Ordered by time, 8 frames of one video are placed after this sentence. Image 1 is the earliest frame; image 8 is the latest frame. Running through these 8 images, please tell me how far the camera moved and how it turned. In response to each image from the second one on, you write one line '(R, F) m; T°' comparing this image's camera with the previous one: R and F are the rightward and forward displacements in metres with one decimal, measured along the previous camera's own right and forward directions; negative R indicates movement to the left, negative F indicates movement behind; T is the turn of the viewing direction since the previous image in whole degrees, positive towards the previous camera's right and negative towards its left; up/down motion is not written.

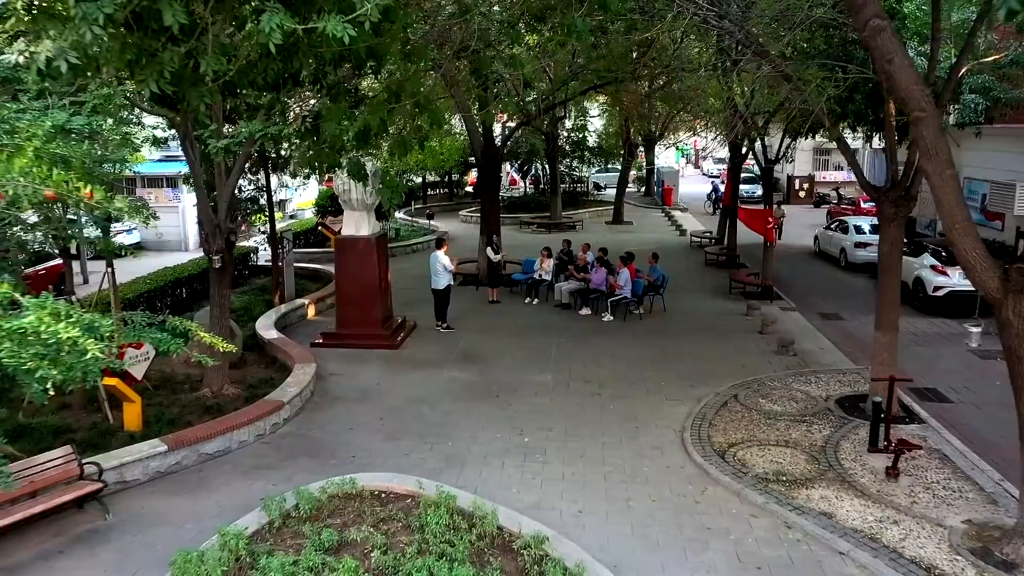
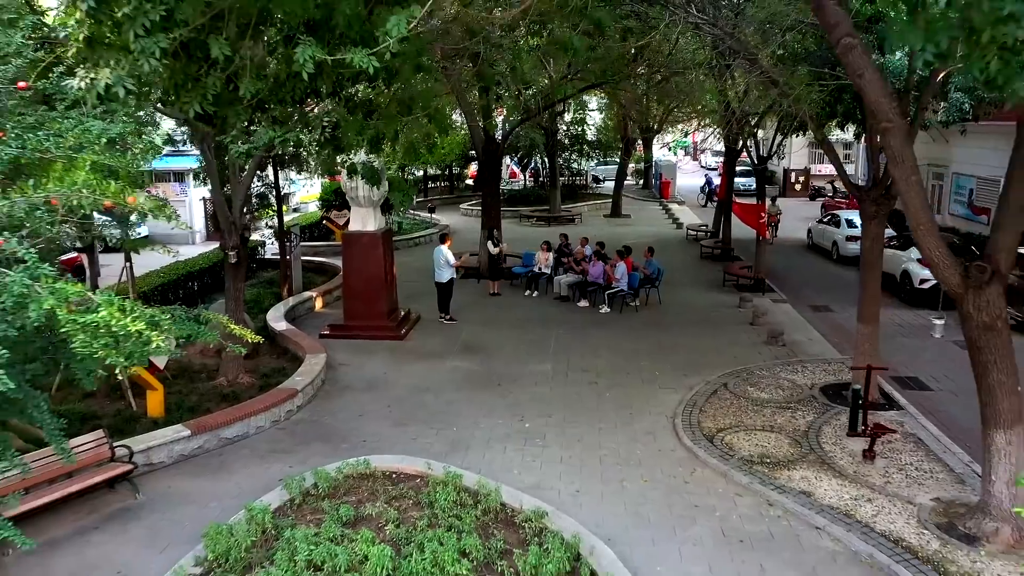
(0.0, -0.4) m; 0°
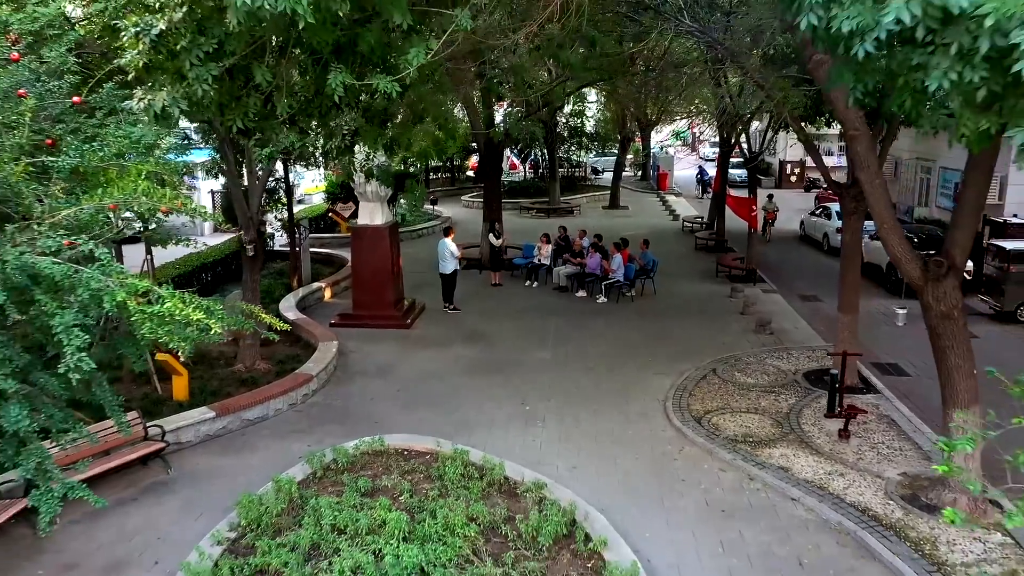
(0.0, -0.5) m; 0°
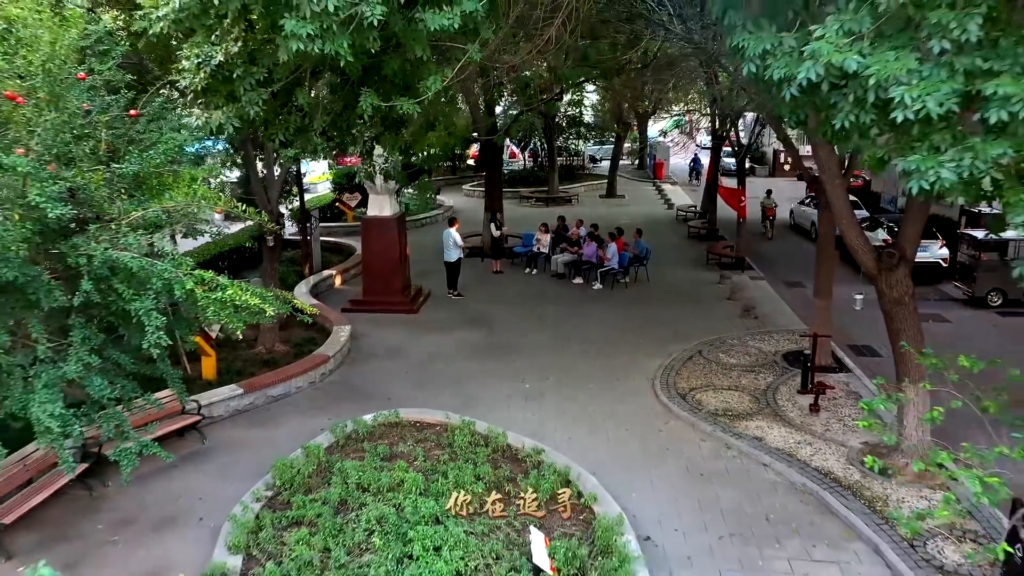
(0.0, -0.7) m; 0°
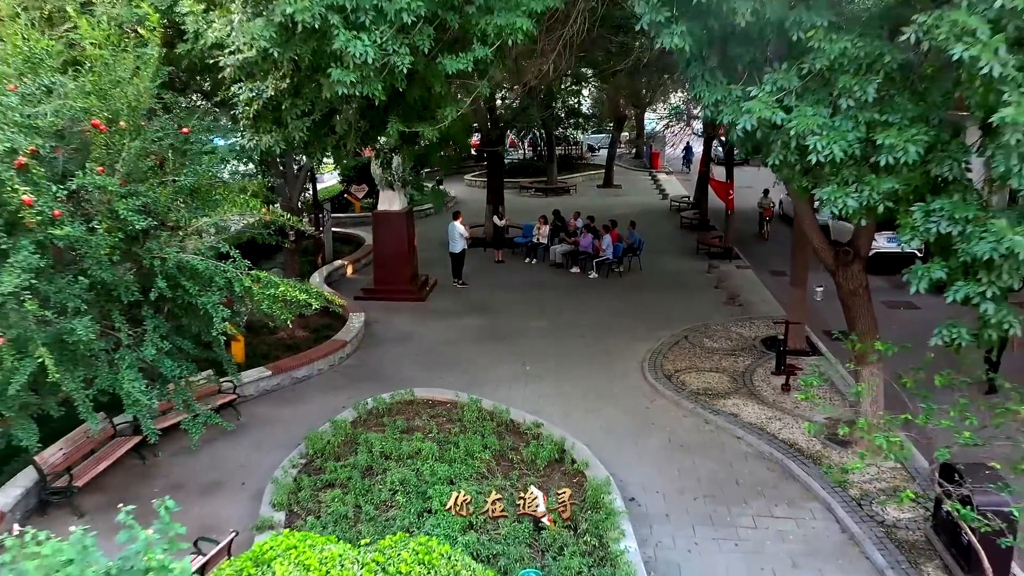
(0.0, -0.9) m; 0°
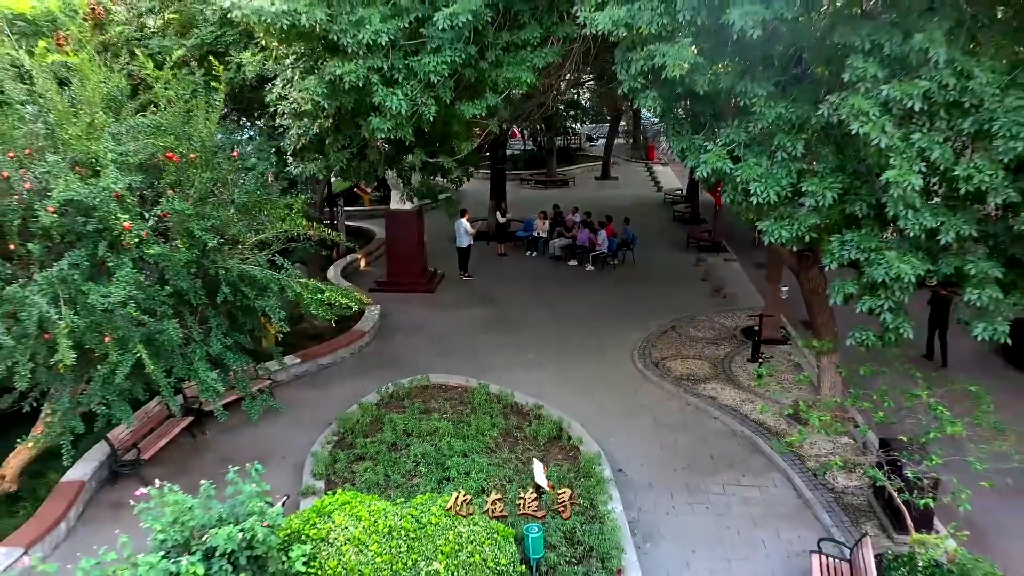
(0.0, -1.1) m; 0°
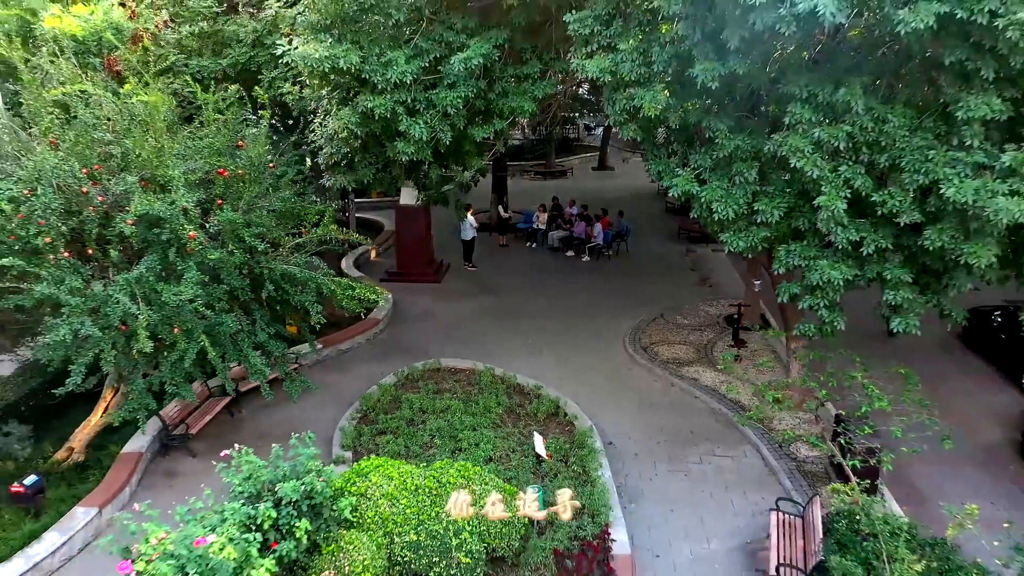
(0.0, -1.1) m; 0°
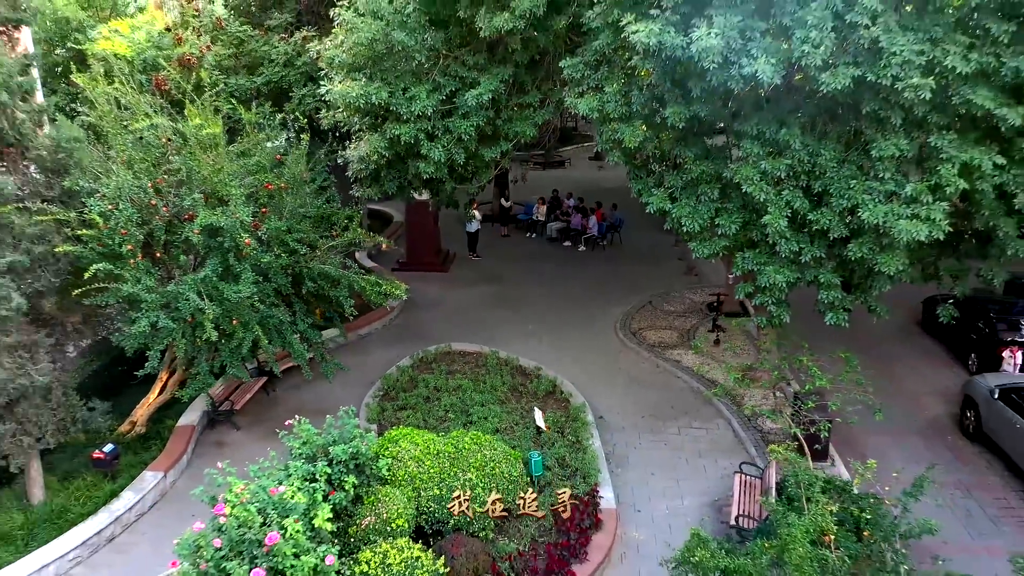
(0.0, -1.3) m; 0°
